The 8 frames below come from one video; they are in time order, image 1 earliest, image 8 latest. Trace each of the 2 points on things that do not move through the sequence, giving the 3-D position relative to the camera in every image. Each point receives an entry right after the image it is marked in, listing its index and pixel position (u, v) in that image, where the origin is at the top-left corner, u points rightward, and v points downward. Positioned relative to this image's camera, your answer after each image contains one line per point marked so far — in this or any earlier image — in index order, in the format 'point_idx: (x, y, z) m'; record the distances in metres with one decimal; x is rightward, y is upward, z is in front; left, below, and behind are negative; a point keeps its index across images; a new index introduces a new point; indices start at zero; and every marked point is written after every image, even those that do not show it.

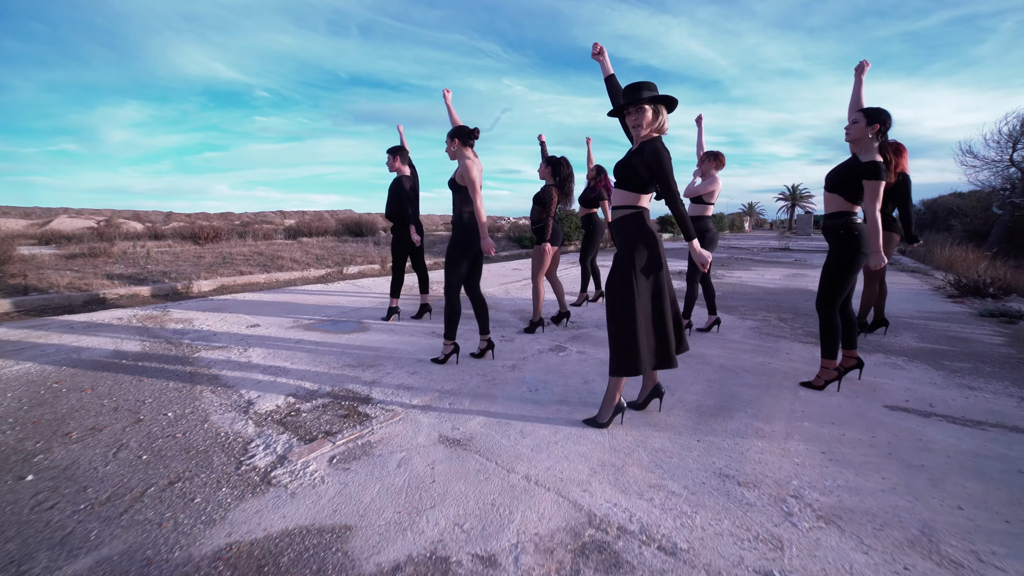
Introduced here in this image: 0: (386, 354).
0: (-1.3, -0.7, +4.4) m
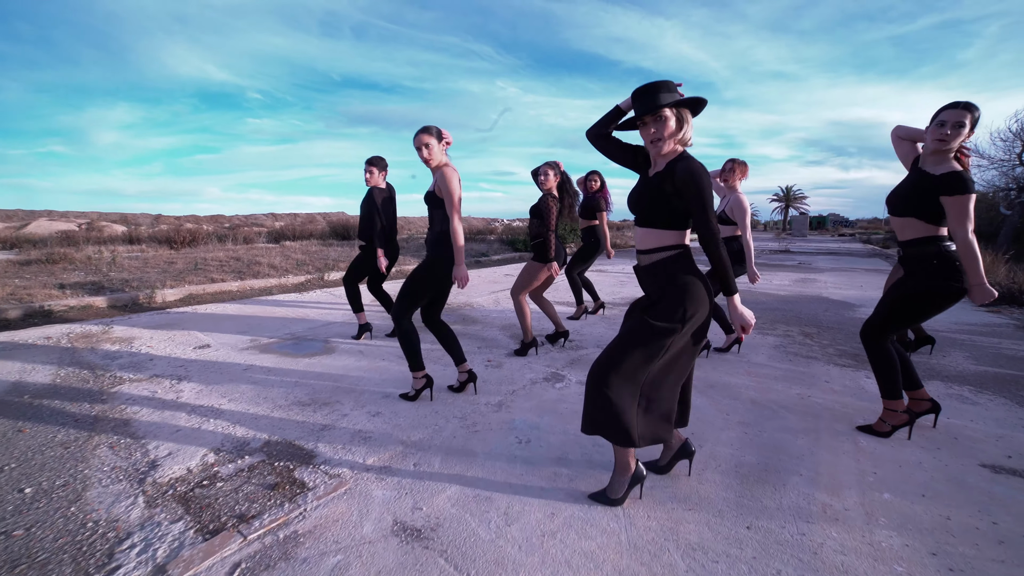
0: (-1.4, -0.9, +3.7) m
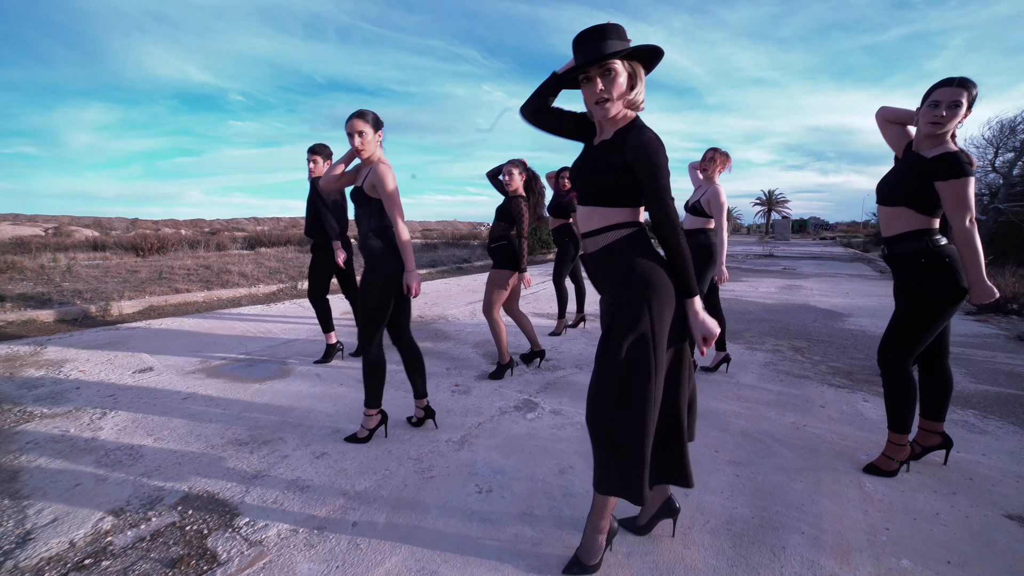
0: (-1.7, -1.0, +3.3) m
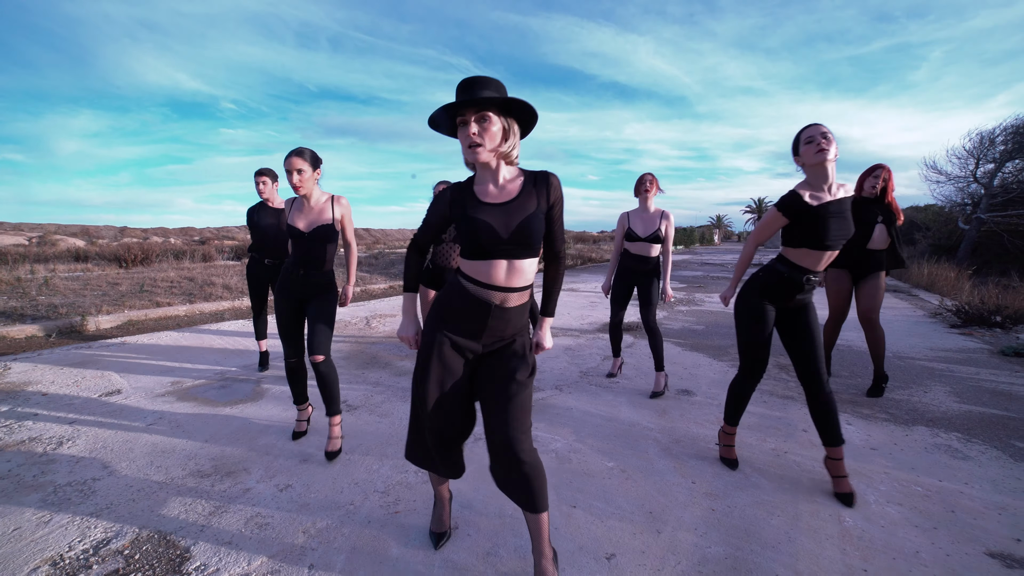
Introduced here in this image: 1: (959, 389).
0: (-1.9, -1.2, +3.2) m
1: (+4.5, -1.0, +4.2) m
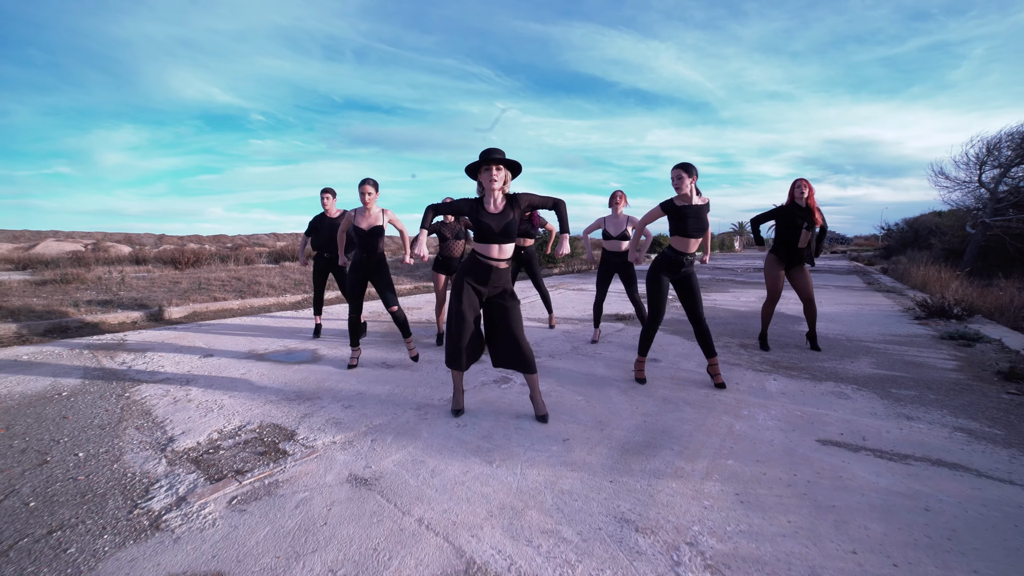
0: (-1.9, -1.0, +4.4) m
1: (+4.6, -0.9, +5.2) m
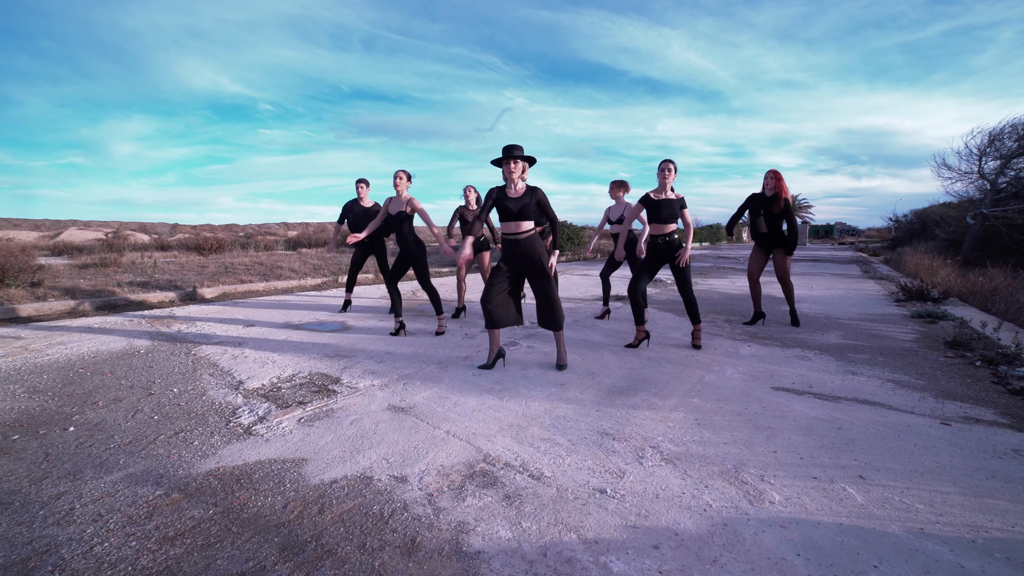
0: (-1.8, -0.7, +5.1) m
1: (+4.7, -0.6, +5.7) m
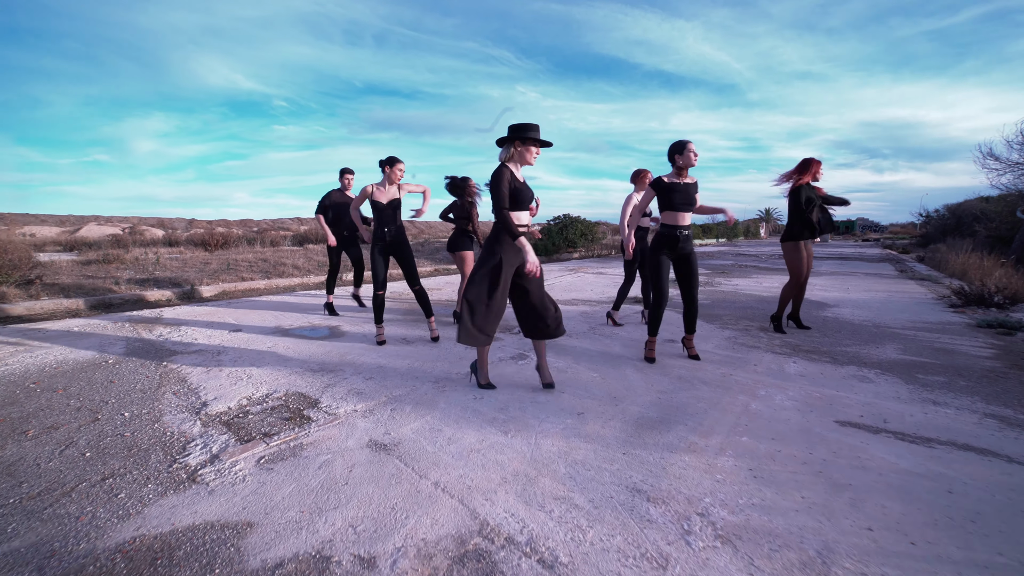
0: (-1.7, -0.8, +4.5) m
1: (+4.8, -0.7, +5.0) m
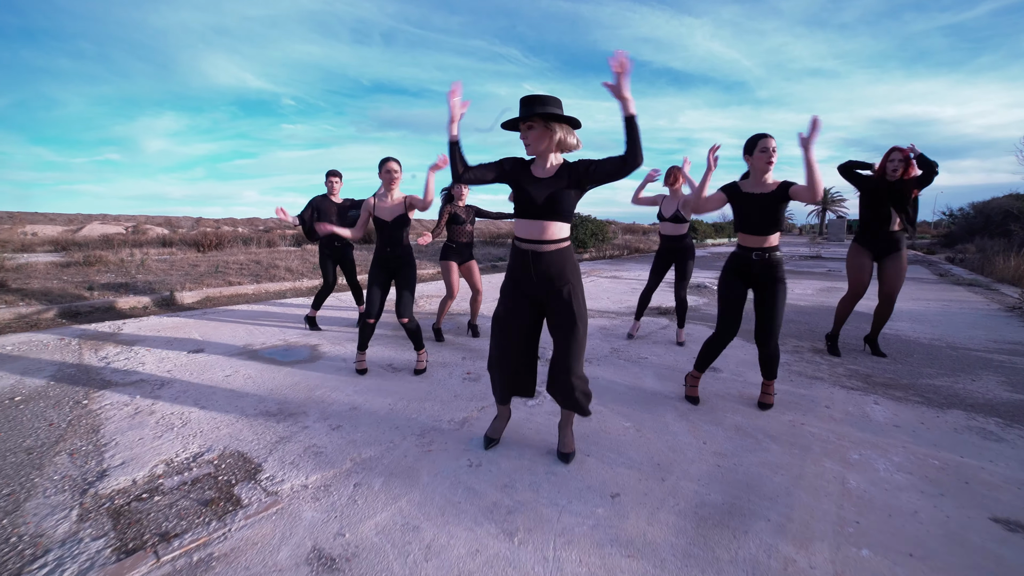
0: (-1.7, -0.9, +3.6) m
1: (+4.8, -0.9, +4.0) m
